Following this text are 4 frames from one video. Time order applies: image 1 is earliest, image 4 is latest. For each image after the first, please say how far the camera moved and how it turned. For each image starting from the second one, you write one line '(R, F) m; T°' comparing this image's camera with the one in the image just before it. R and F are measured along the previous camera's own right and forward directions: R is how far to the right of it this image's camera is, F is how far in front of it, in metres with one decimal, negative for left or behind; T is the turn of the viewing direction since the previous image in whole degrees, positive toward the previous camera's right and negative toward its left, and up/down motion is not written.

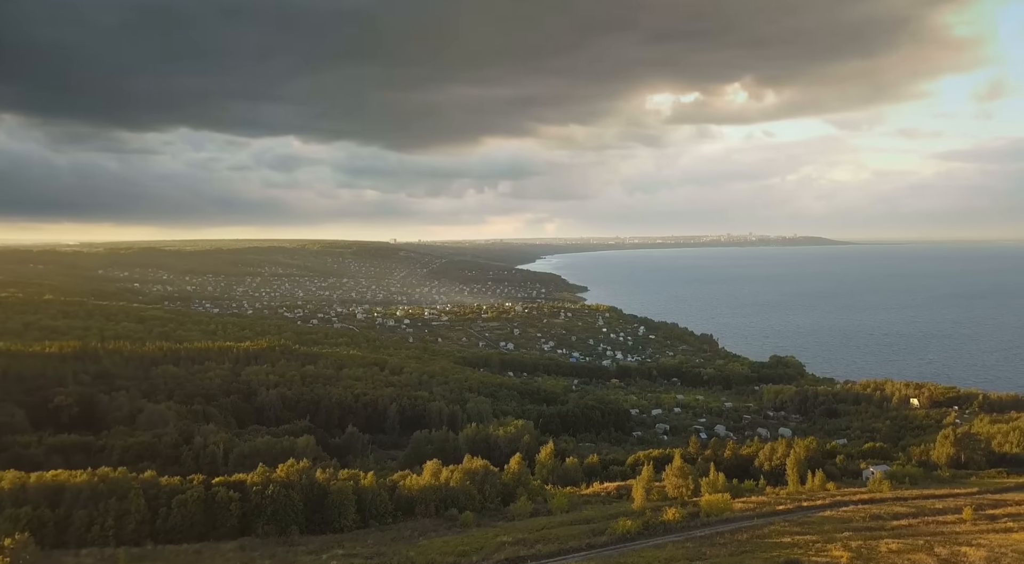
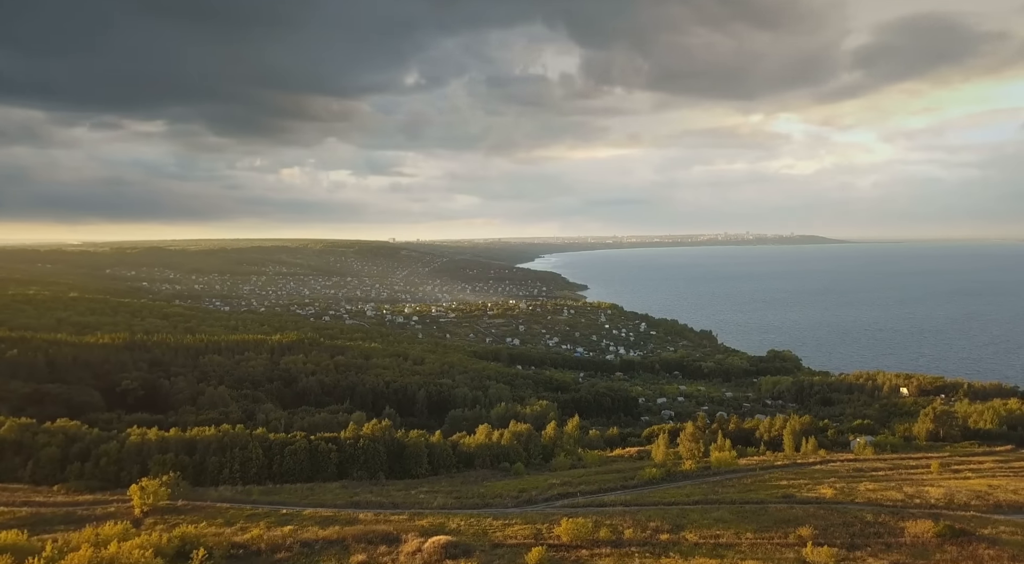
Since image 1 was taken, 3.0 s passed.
(-2.0, -6.3) m; 0°
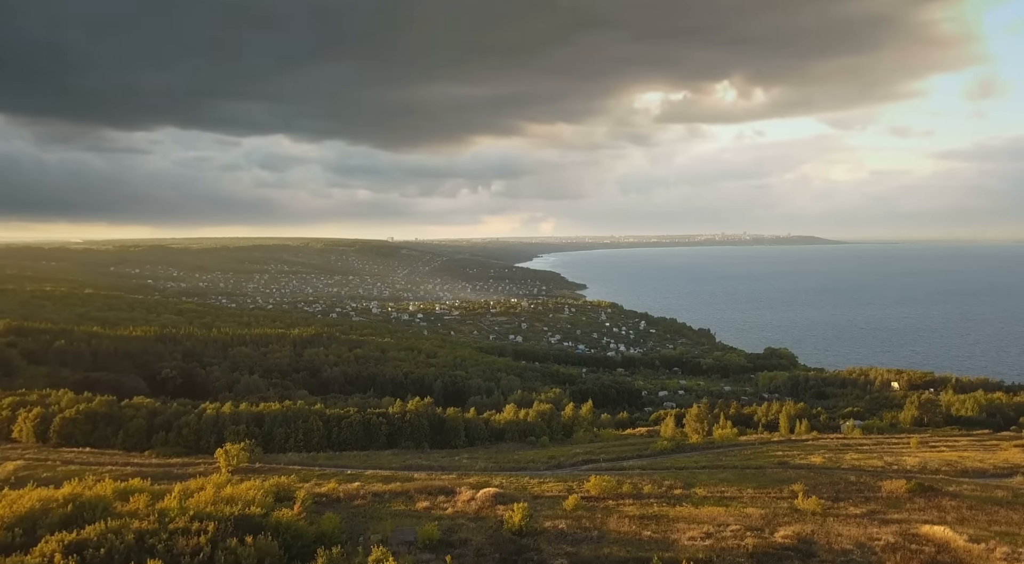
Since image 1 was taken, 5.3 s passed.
(-1.5, -4.7) m; 0°
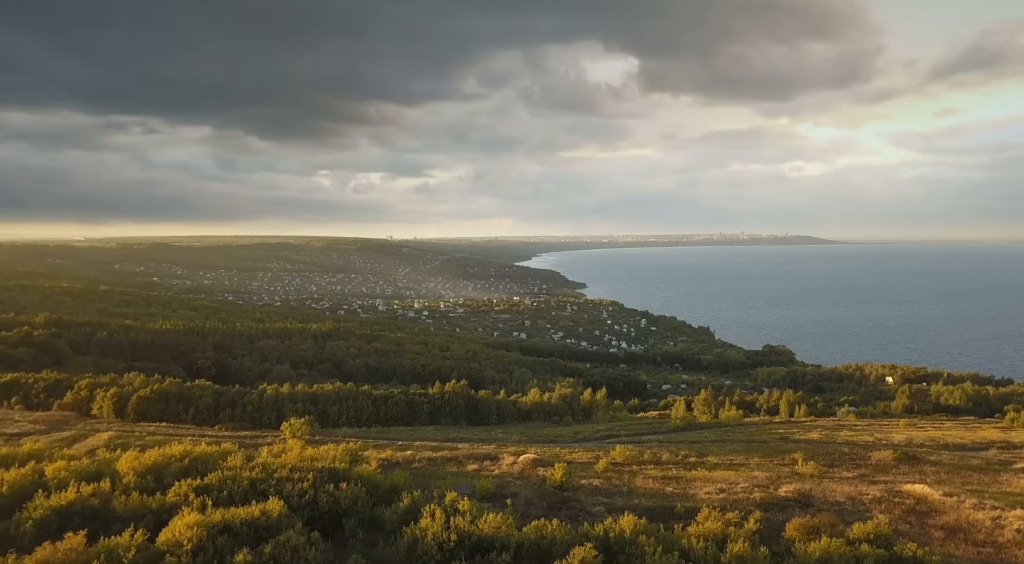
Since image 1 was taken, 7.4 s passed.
(-1.6, -4.3) m; 0°
